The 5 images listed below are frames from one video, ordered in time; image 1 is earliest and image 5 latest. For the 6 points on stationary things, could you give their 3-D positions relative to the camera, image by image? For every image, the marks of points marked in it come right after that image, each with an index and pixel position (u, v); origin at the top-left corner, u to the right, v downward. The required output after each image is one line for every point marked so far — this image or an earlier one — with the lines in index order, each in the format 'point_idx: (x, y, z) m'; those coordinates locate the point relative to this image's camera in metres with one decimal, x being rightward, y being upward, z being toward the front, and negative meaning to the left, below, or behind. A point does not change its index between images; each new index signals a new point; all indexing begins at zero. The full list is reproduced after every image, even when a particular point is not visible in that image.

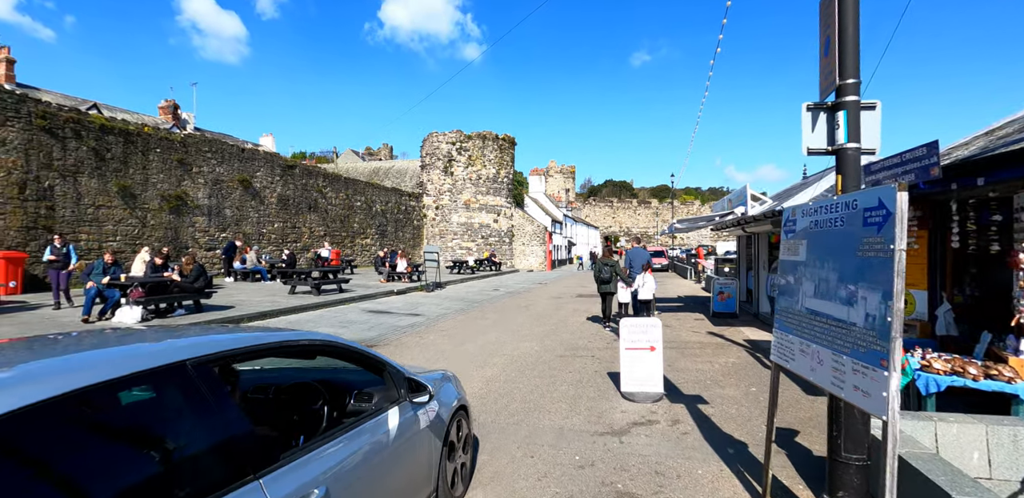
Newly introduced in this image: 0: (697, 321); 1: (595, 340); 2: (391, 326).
0: (+4.2, -1.6, +11.2) m
1: (+1.5, -1.7, +9.2) m
2: (-2.6, -1.7, +10.7) m
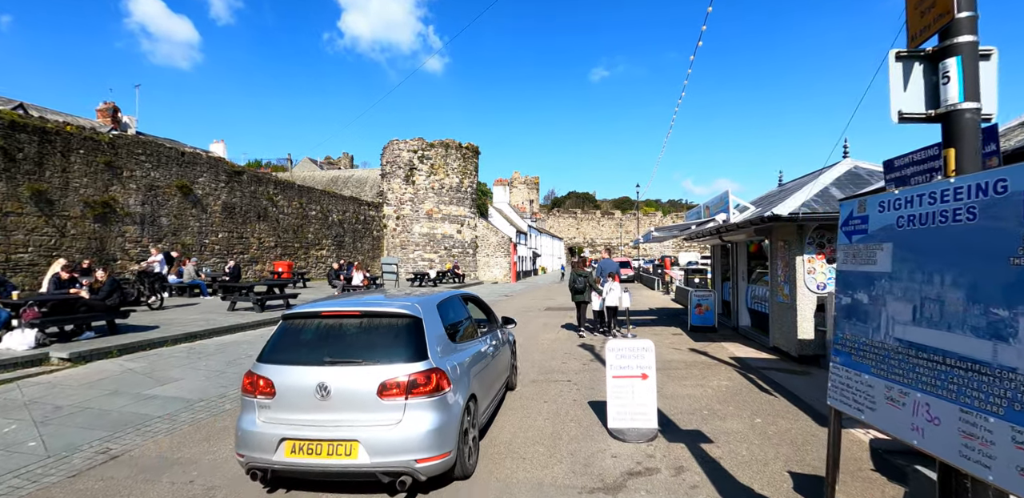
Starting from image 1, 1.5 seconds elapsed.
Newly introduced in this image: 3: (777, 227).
0: (+3.5, -1.8, +10.4) m
1: (+1.0, -1.9, +8.3) m
2: (-3.2, -1.9, +9.5) m
3: (+4.4, +0.4, +8.2) m
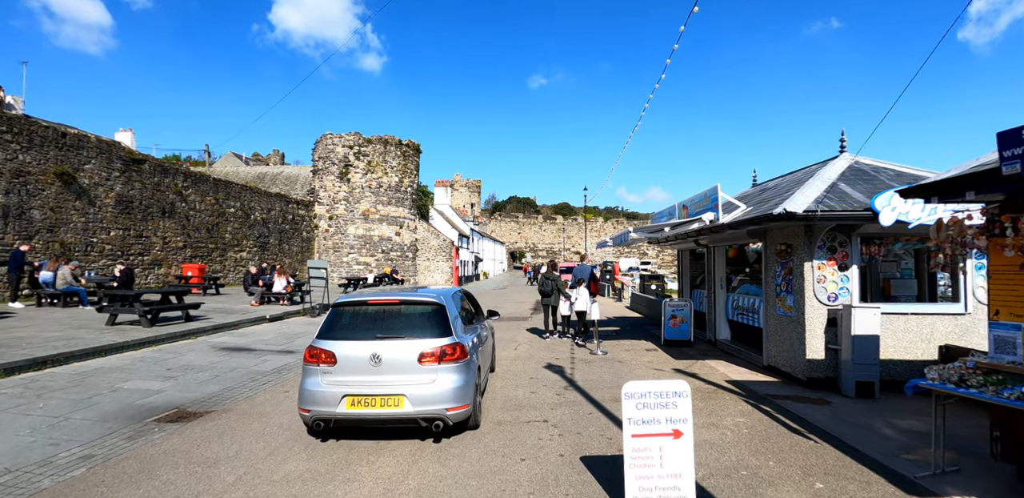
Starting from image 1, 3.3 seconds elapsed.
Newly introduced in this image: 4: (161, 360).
0: (+2.6, -1.9, +9.2) m
1: (+0.4, -1.9, +6.7) m
2: (-3.9, -1.9, +7.4) m
3: (+3.8, +0.3, +7.1) m
4: (-5.9, -1.9, +8.3) m
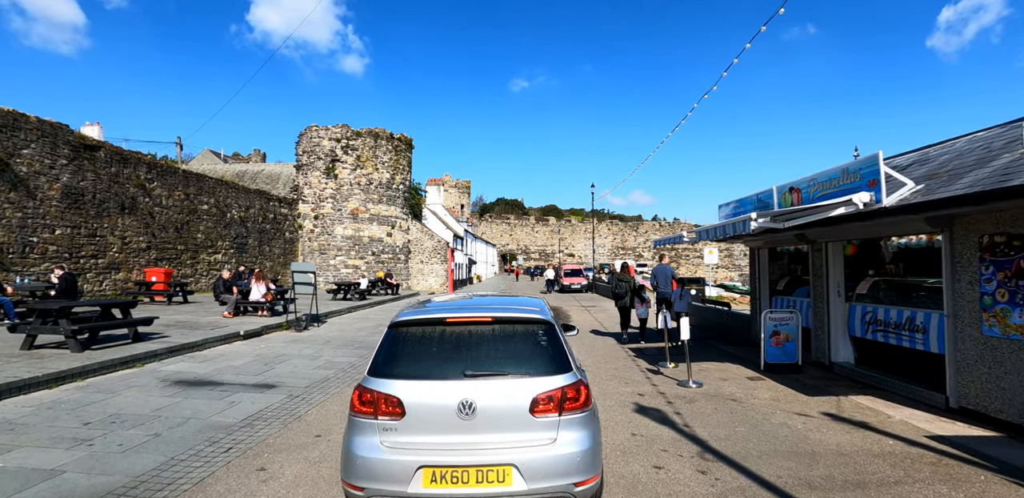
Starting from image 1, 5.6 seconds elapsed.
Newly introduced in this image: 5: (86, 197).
0: (+3.4, -1.8, +6.8) m
1: (+1.3, -1.8, +4.3) m
2: (-3.0, -1.9, +4.9) m
3: (+4.7, +0.4, +4.8) m
4: (-5.0, -1.8, +5.7) m
5: (-14.3, +1.7, +16.7) m
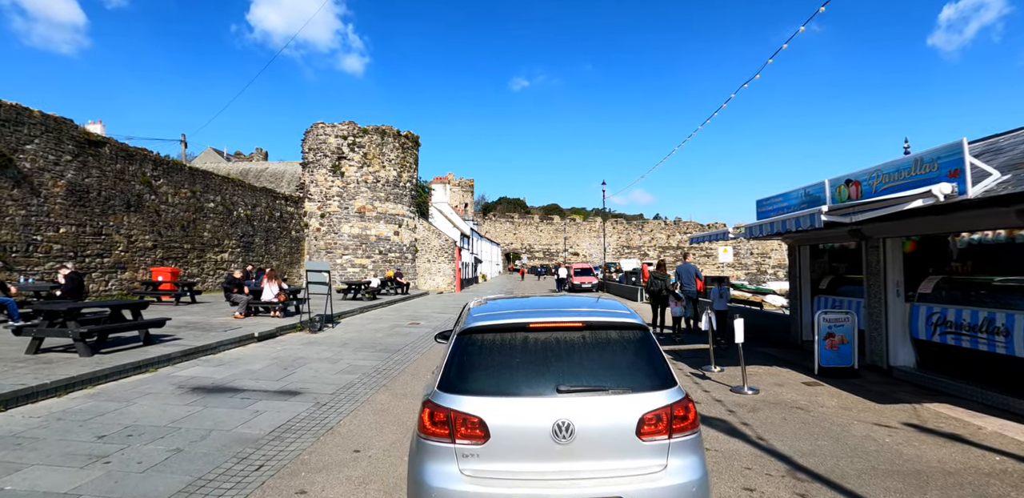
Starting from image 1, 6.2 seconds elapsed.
0: (+4.0, -1.8, +6.4) m
1: (+1.8, -1.8, +3.9) m
2: (-2.5, -1.9, +4.5) m
3: (+5.2, +0.4, +4.3) m
4: (-4.4, -1.8, +5.2) m
5: (-13.8, +1.8, +16.3) m
